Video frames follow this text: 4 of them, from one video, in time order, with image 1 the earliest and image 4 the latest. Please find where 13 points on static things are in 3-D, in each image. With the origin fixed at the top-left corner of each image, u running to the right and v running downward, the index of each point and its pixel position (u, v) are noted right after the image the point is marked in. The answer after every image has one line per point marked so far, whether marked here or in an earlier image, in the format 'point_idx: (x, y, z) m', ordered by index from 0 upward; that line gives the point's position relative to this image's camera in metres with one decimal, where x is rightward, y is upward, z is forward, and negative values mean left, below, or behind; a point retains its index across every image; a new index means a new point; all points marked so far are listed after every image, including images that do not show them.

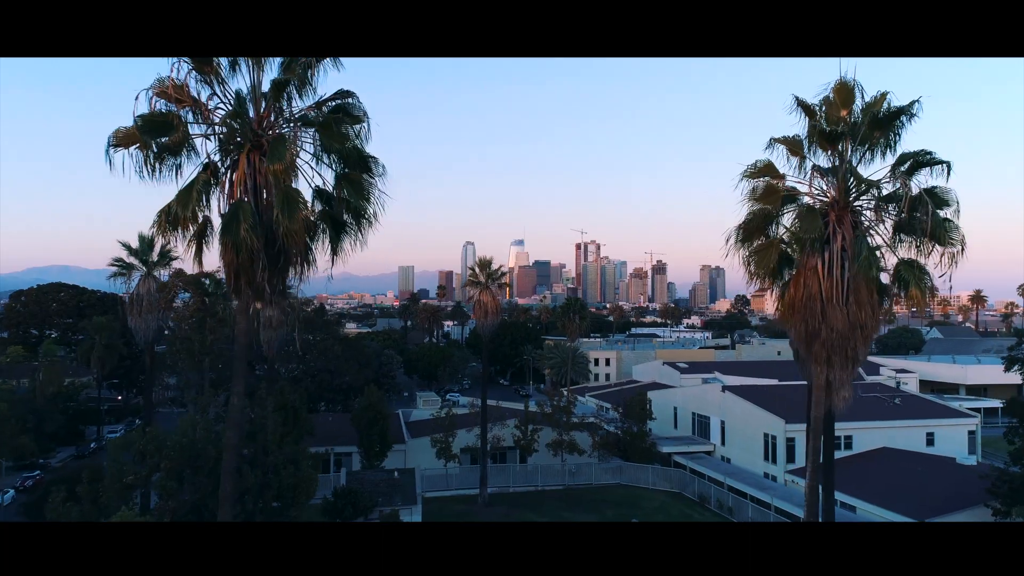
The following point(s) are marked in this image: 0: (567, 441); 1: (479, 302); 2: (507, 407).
0: (+1.2, -3.3, +14.5) m
1: (-0.7, -0.3, +14.0) m
2: (-0.2, -3.1, +18.0) m
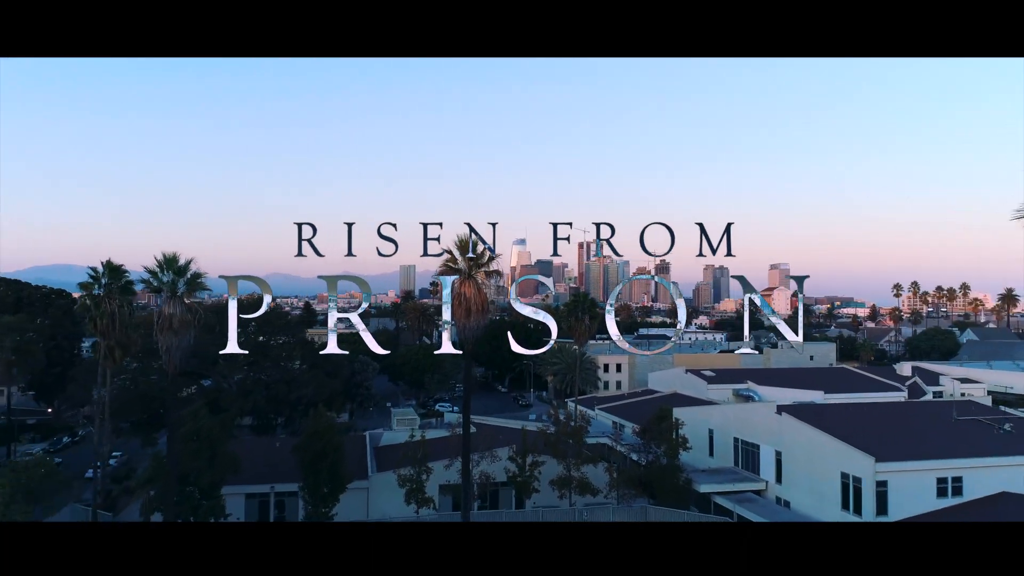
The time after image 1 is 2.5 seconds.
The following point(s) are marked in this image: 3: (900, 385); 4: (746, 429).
0: (+1.0, -3.1, +11.3) m
1: (-0.8, -0.2, +10.7) m
2: (-0.3, -3.0, +14.7) m
3: (+10.7, -2.7, +19.0) m
4: (+4.1, -2.5, +12.1) m
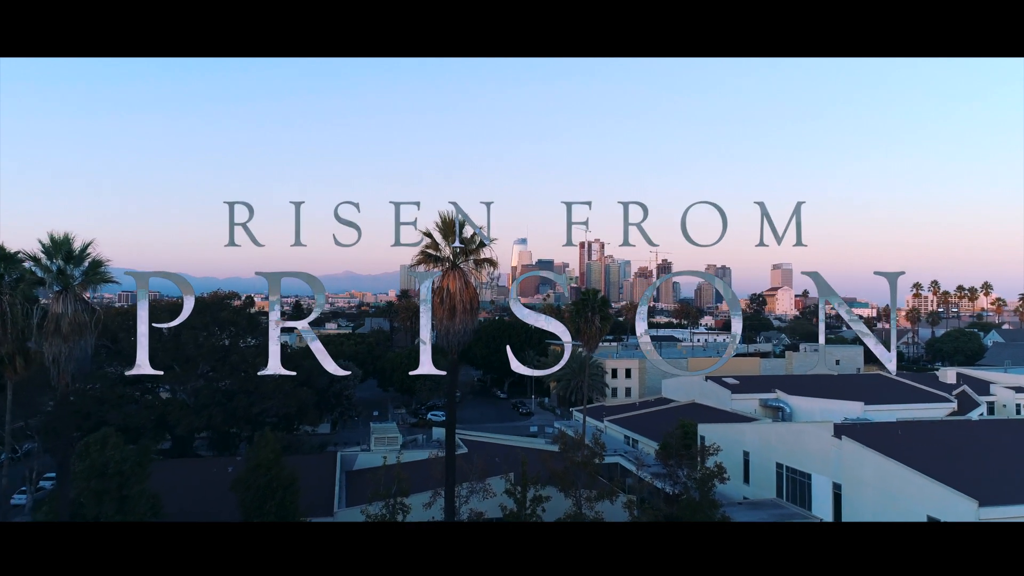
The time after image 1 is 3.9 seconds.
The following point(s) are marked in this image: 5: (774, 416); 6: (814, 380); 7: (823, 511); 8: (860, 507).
0: (+1.0, -3.0, +9.2) m
1: (-0.8, -0.1, +8.6) m
2: (-0.4, -2.9, +12.6) m
3: (+10.6, -2.6, +16.9) m
4: (+4.1, -2.4, +10.0) m
5: (+6.1, -3.0, +16.2) m
6: (+7.9, -2.4, +18.2) m
7: (+4.2, -3.0, +9.3) m
8: (+4.4, -2.7, +8.8) m
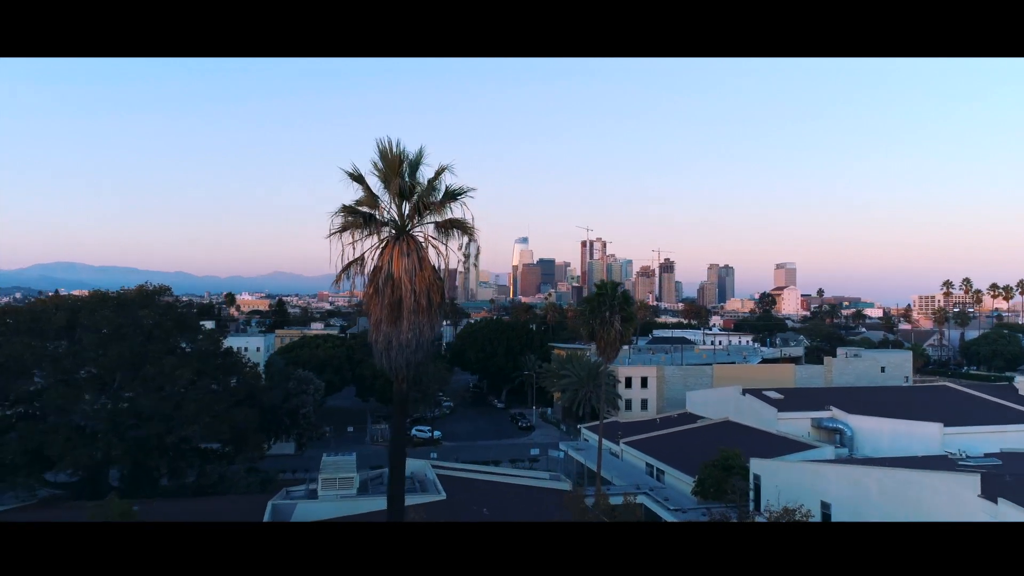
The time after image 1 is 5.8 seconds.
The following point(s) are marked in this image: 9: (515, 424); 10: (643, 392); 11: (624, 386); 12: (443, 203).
0: (+0.9, -2.9, +6.2) m
1: (-0.9, 0.0, +5.6) m
2: (-0.4, -2.8, +9.6) m
3: (+10.6, -2.5, +13.9) m
4: (+4.0, -2.3, +7.0) m
5: (+6.1, -2.9, +13.2) m
6: (+7.9, -2.3, +15.2) m
7: (+4.1, -2.9, +6.3) m
8: (+4.3, -2.6, +5.7) m
9: (+0.1, -4.0, +20.1) m
10: (+3.5, -2.8, +18.7) m
11: (+3.0, -2.6, +18.6) m
12: (-0.5, +0.6, +5.6) m
